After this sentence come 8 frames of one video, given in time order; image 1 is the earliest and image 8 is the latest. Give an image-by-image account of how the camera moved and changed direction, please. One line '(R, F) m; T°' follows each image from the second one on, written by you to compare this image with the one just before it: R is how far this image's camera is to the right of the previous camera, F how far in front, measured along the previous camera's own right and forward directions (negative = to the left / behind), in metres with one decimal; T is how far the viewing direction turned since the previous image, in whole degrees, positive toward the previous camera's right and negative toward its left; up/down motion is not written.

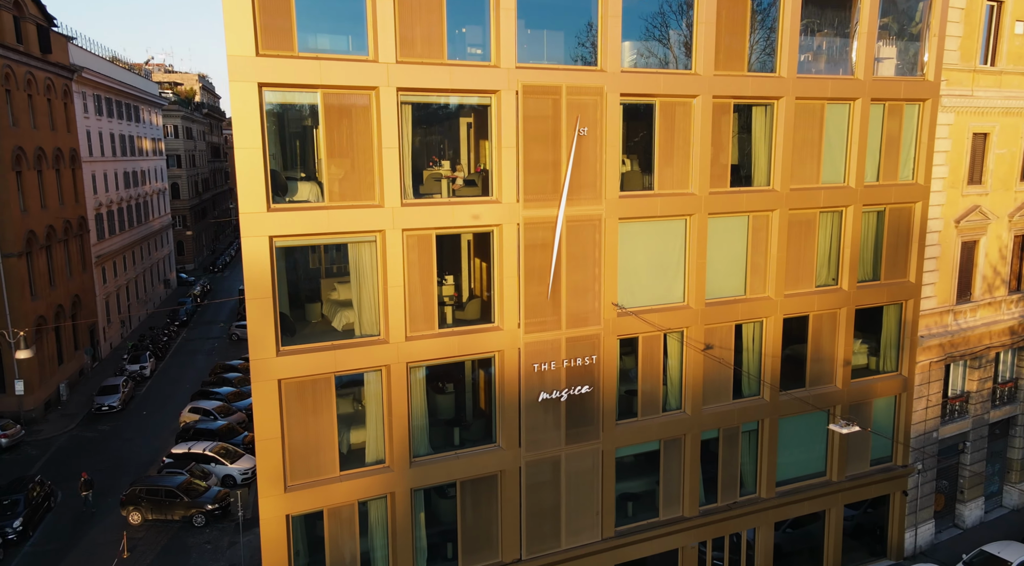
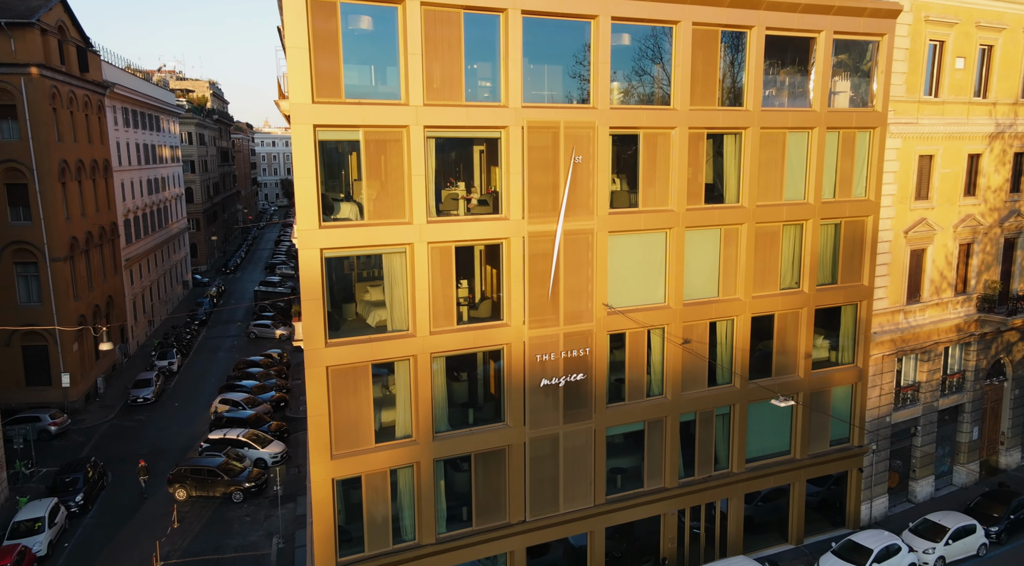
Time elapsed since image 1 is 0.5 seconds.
(-0.2, -3.1) m; 0°
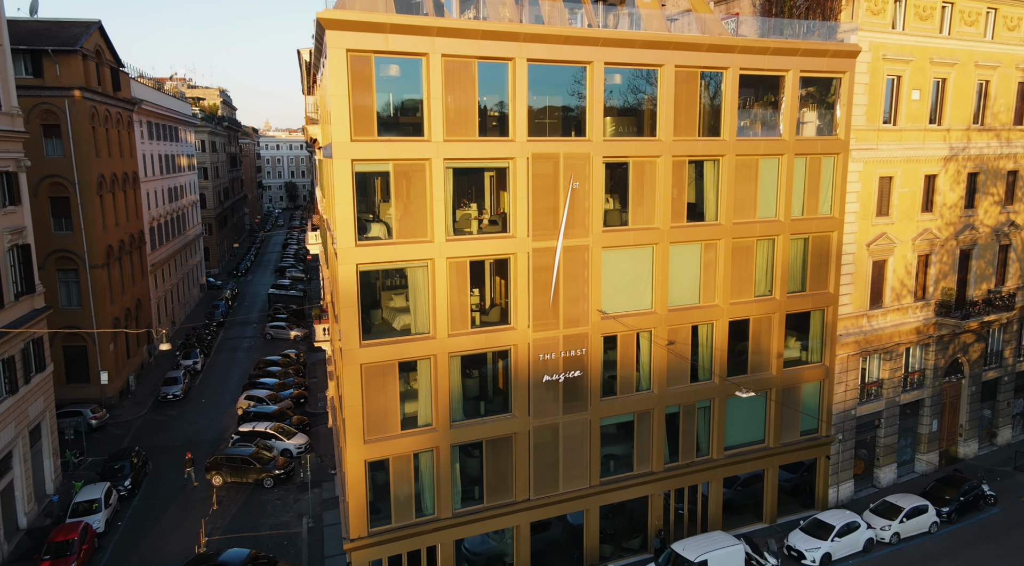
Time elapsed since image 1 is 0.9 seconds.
(-0.2, -3.0) m; 0°
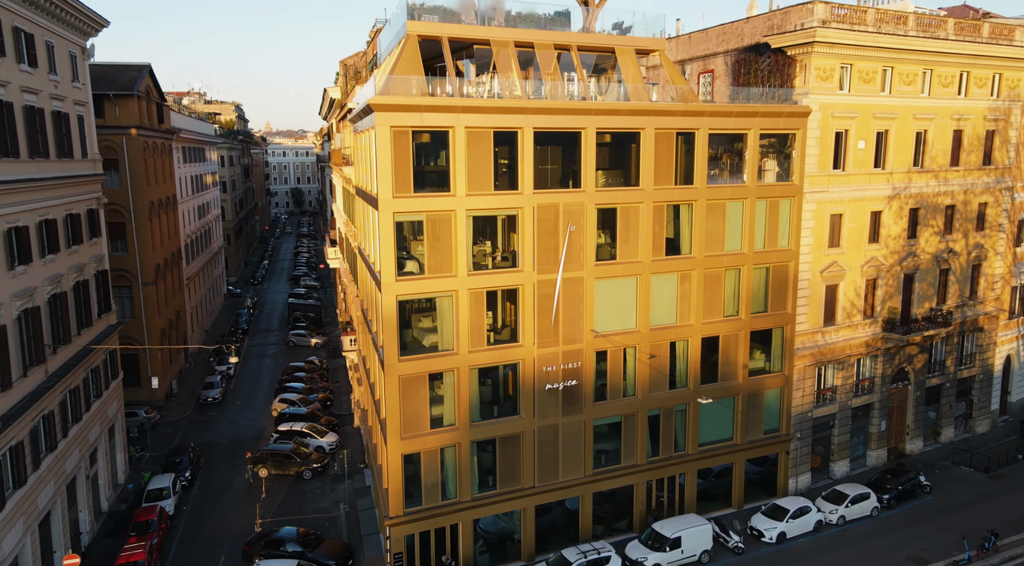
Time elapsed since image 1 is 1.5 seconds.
(-0.4, -4.9) m; 0°
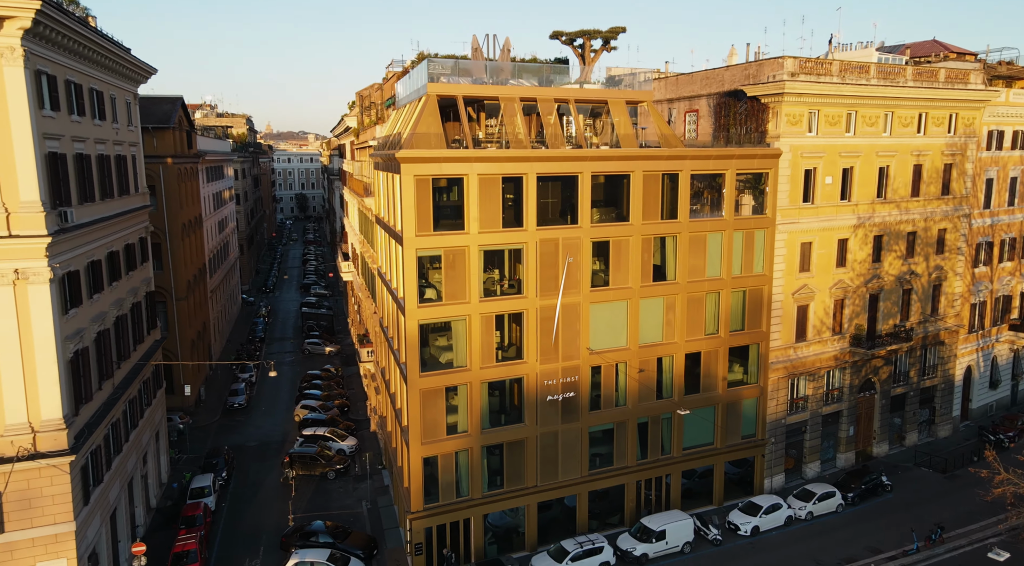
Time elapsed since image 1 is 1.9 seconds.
(-0.3, -3.9) m; 0°
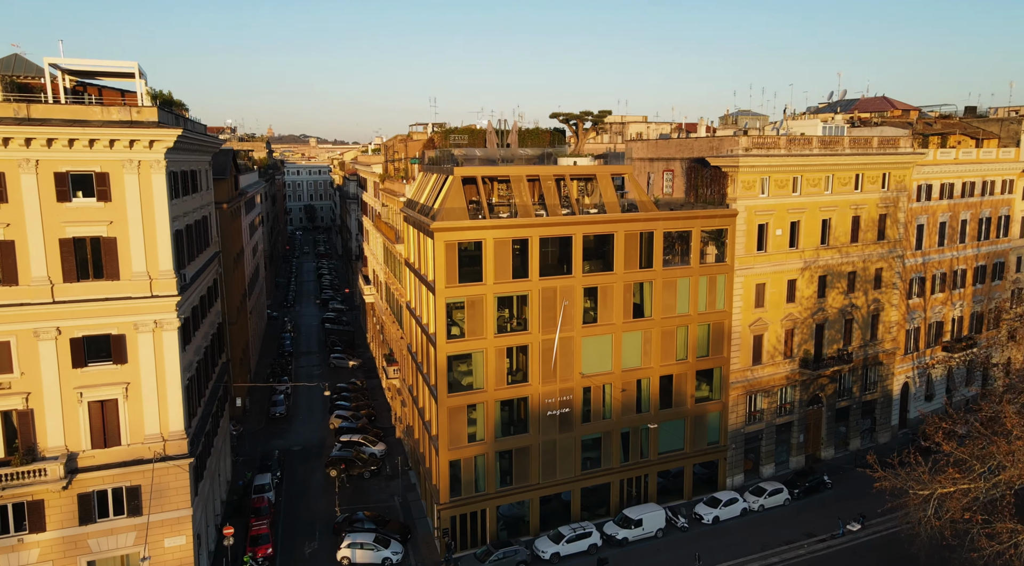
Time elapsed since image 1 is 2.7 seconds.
(-0.5, -7.9) m; 0°
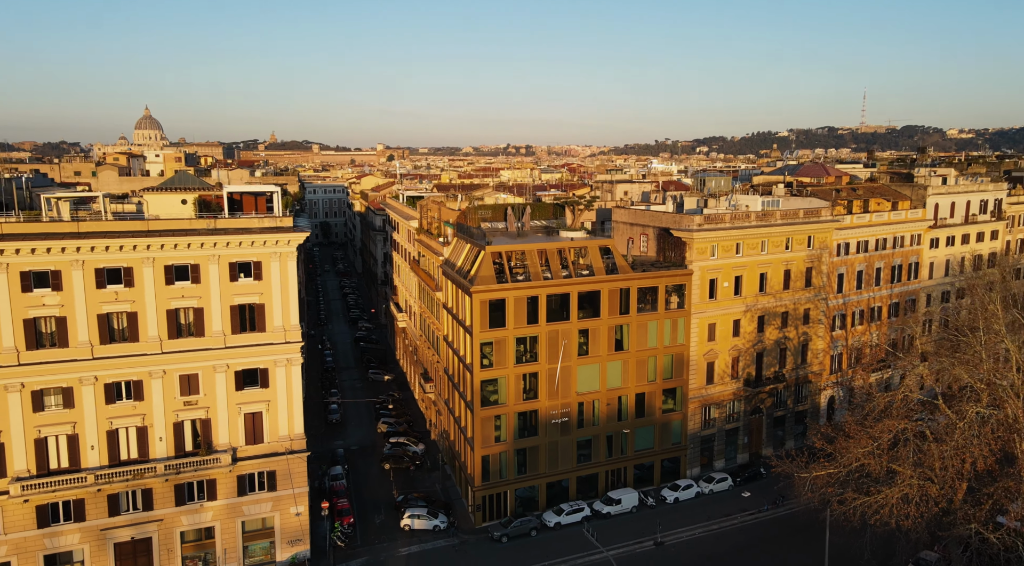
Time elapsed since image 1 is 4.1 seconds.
(-1.1, -14.6) m; 0°
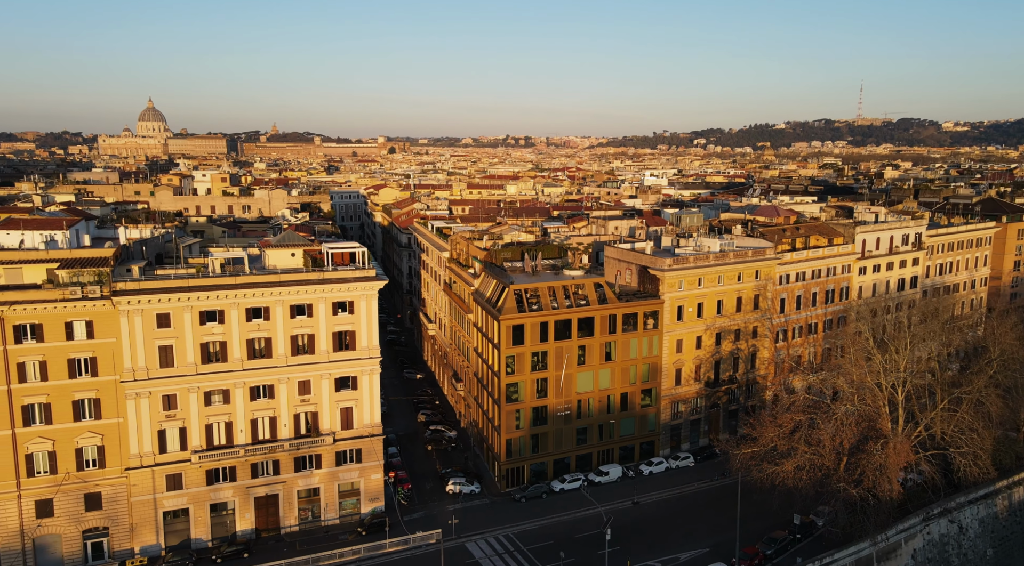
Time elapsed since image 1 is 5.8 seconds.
(-1.8, -18.1) m; 0°
